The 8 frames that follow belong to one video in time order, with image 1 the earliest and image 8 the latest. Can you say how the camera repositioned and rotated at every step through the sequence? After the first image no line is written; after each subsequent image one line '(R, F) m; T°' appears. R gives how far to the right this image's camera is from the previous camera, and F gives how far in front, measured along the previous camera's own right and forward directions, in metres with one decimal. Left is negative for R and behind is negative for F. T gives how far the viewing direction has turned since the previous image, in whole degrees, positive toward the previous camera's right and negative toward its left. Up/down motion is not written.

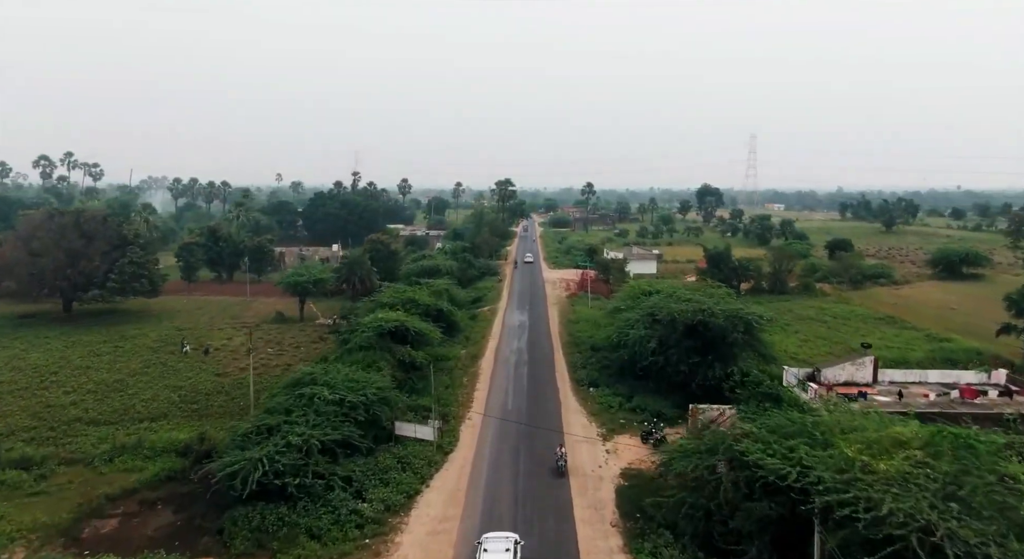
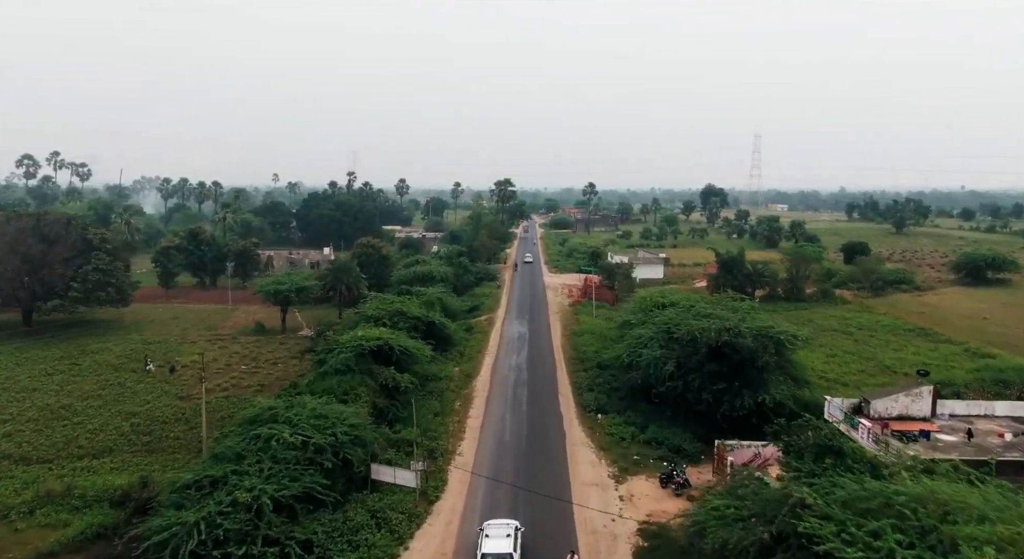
(+0.1, +3.9) m; 0°
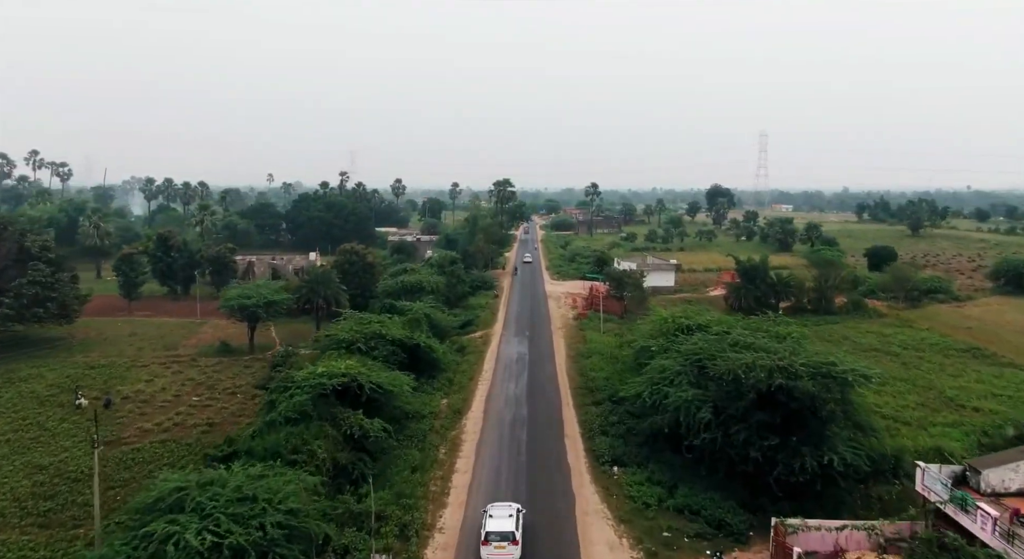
(+0.1, +5.6) m; 0°
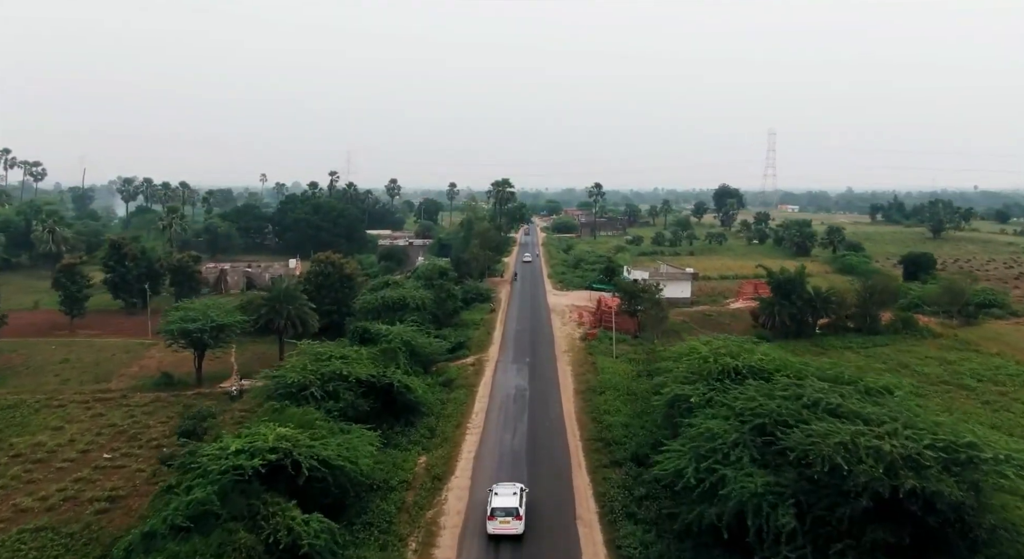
(+0.1, +6.9) m; 0°
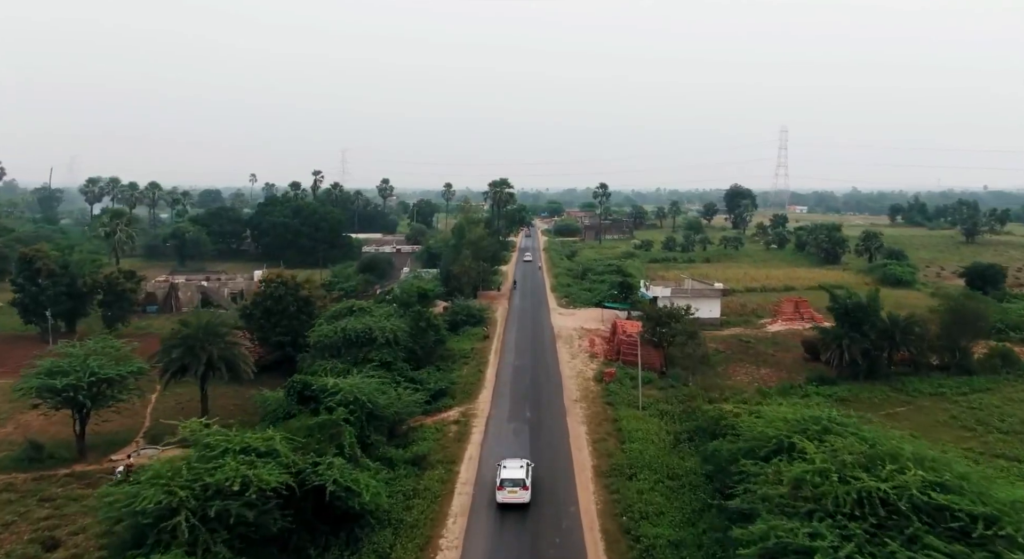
(+0.1, +9.5) m; 0°
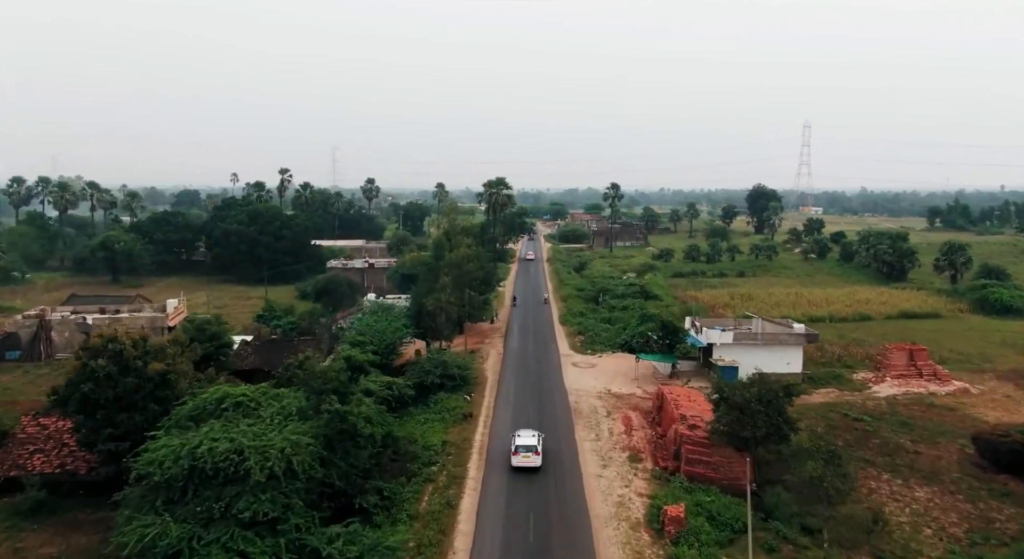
(+0.2, +15.8) m; 0°
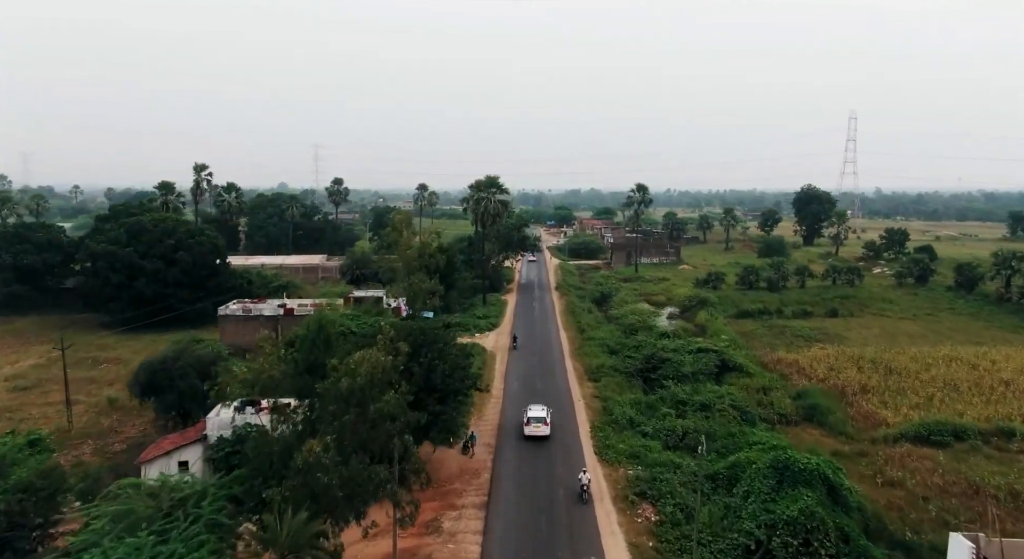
(+0.3, +25.7) m; 0°
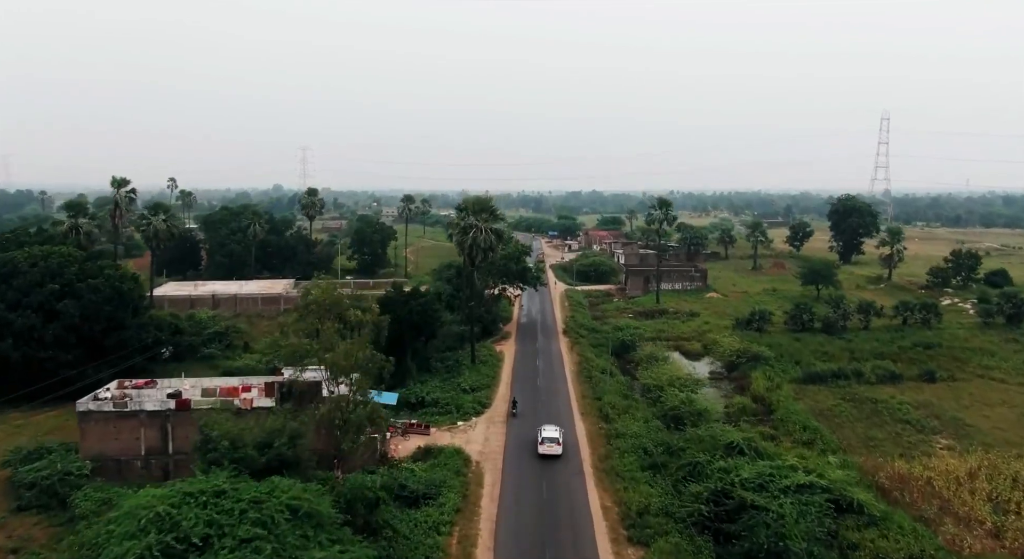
(+0.2, +14.7) m; 0°
